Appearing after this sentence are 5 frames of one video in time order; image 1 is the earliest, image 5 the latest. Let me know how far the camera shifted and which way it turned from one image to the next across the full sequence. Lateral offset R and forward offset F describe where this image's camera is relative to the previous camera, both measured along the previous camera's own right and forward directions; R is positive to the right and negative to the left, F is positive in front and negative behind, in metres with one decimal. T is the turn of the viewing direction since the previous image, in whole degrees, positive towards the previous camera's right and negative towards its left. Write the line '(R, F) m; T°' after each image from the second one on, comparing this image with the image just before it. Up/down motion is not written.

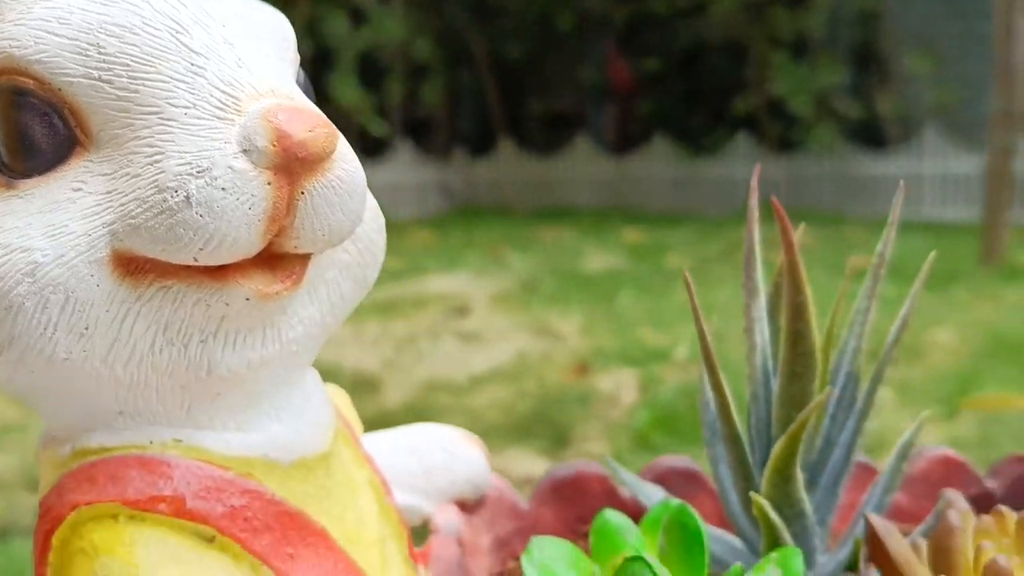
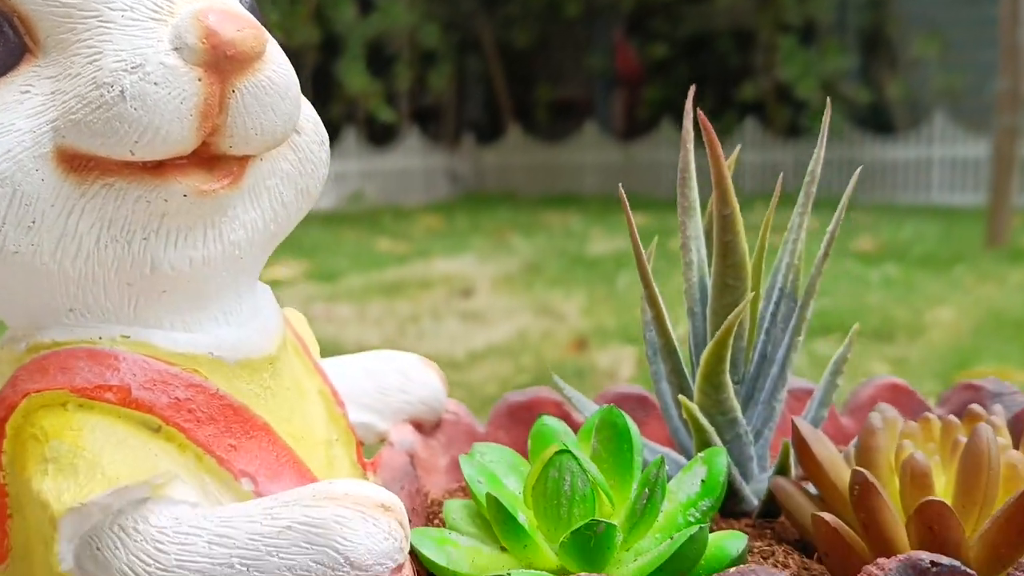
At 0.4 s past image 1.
(0.0, 0.0) m; -1°
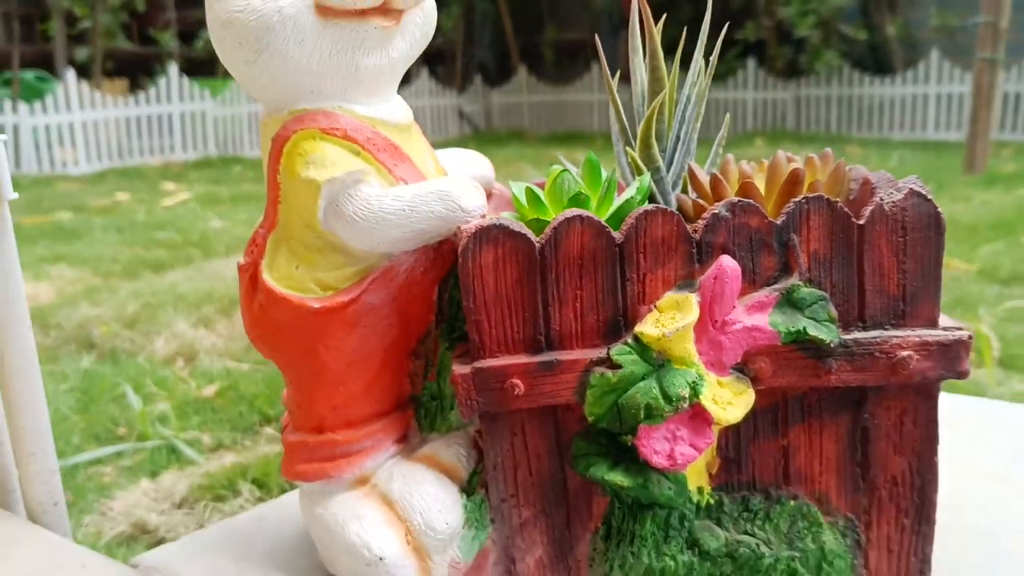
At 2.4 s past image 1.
(0.0, -0.3) m; 0°
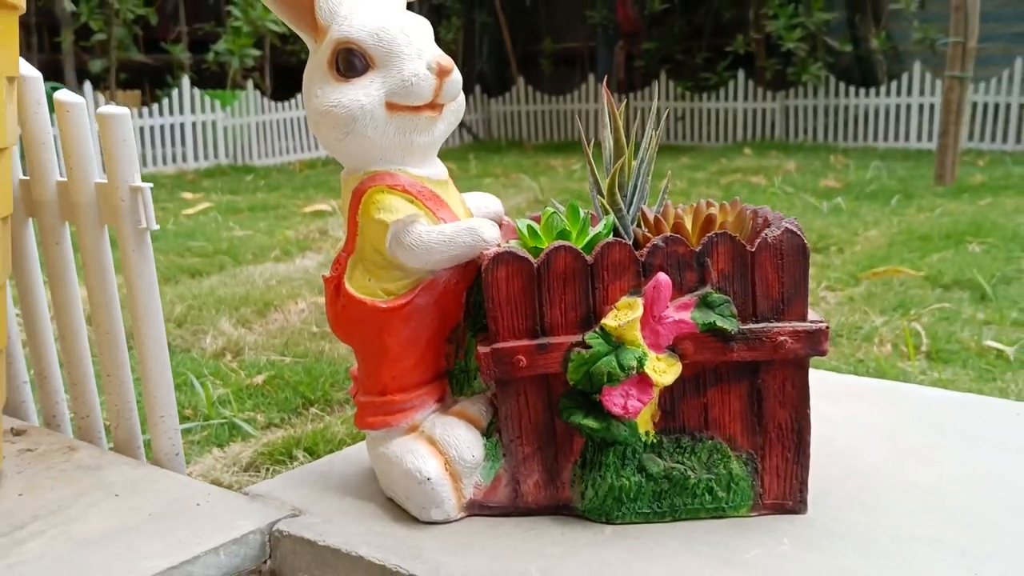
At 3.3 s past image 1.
(0.0, -0.3) m; 0°
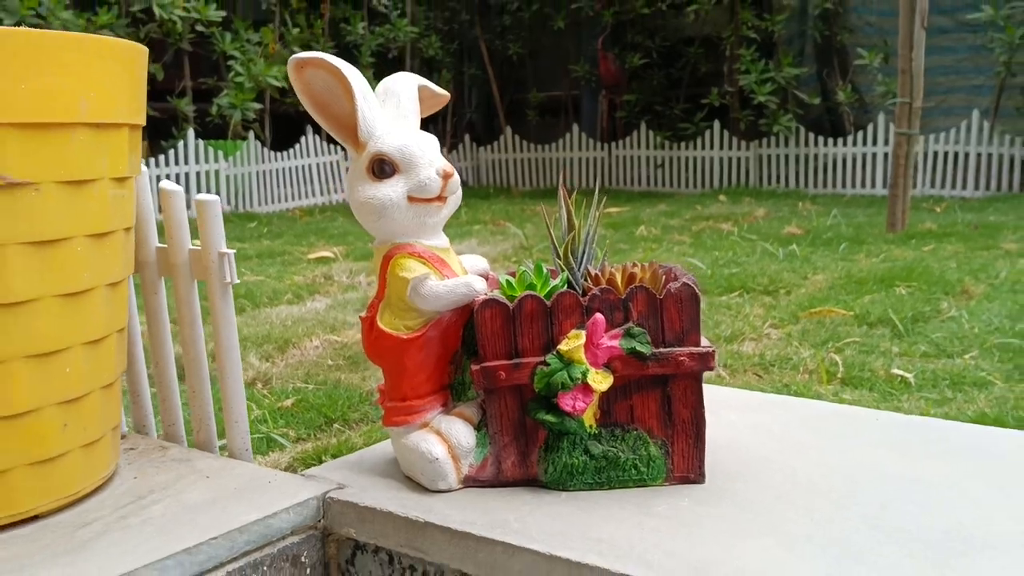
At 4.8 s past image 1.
(0.0, -0.4) m; +1°
